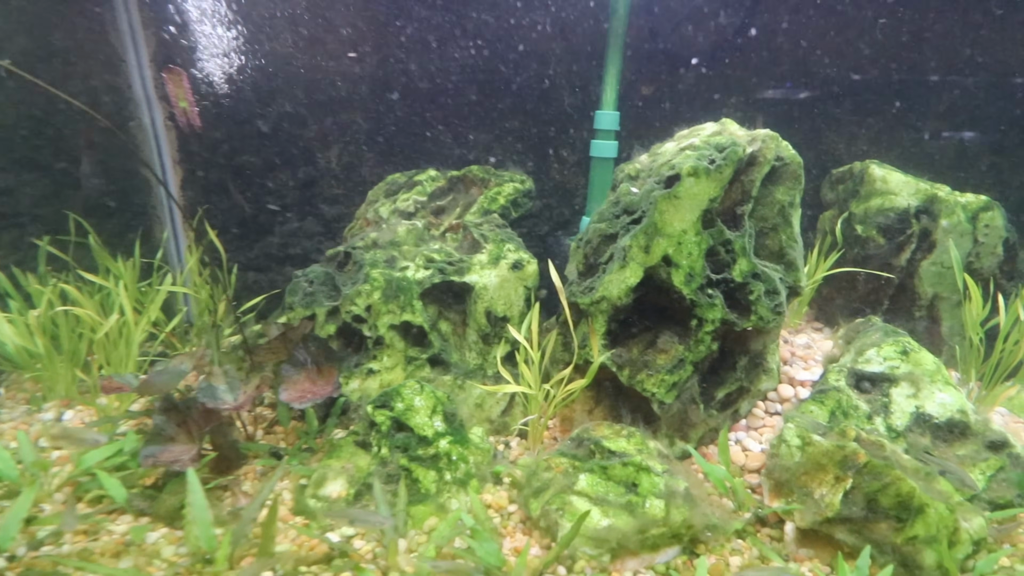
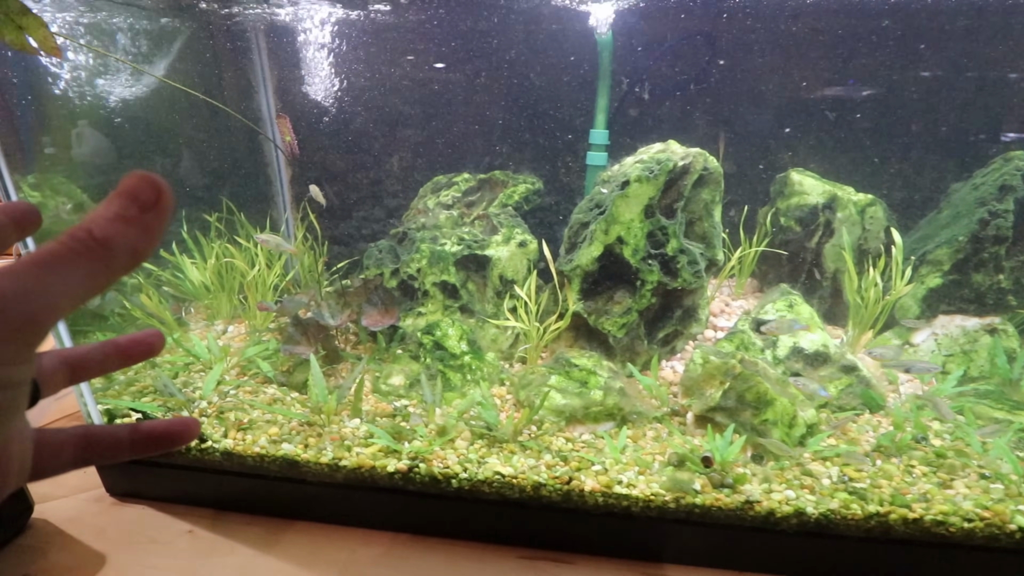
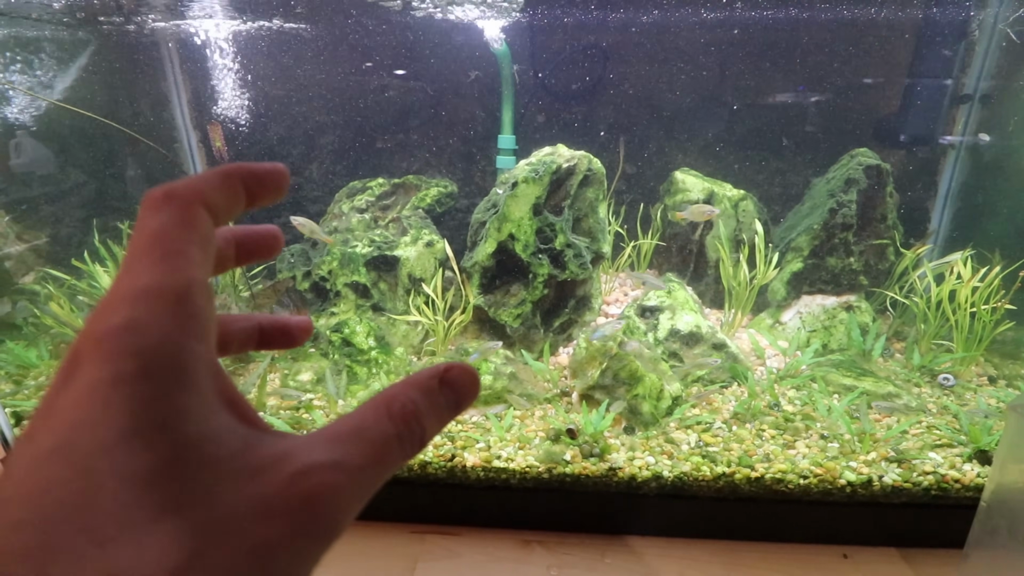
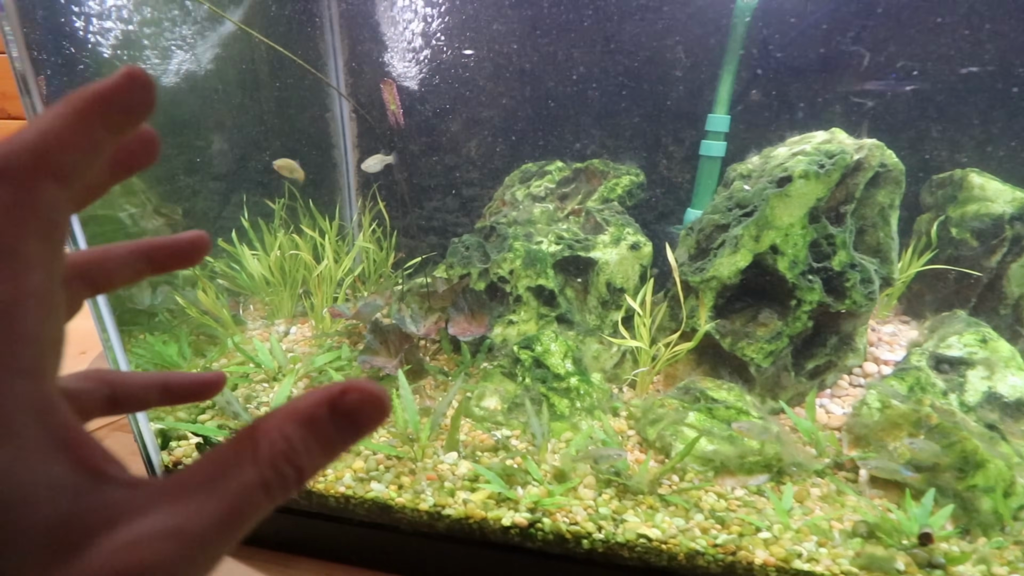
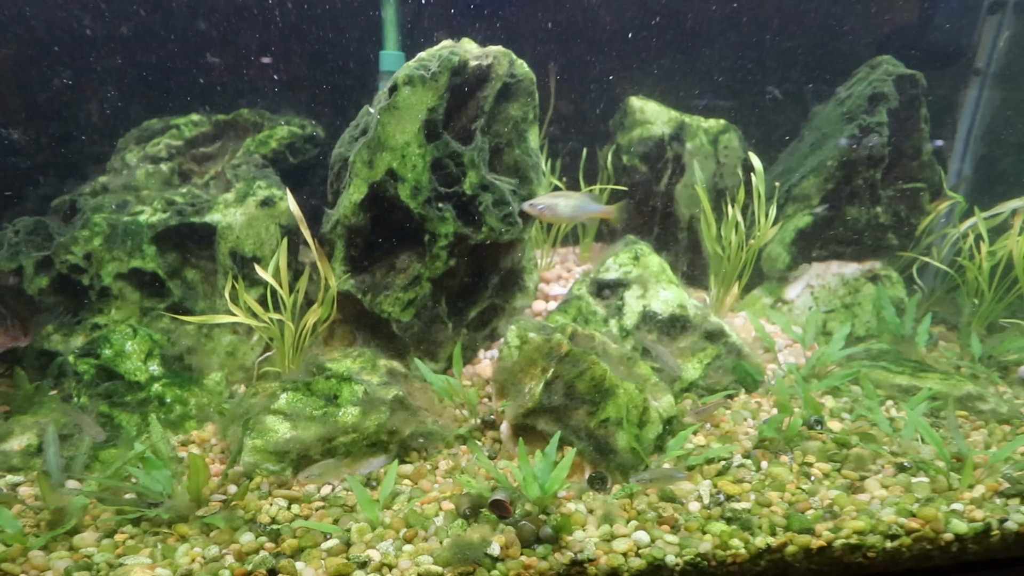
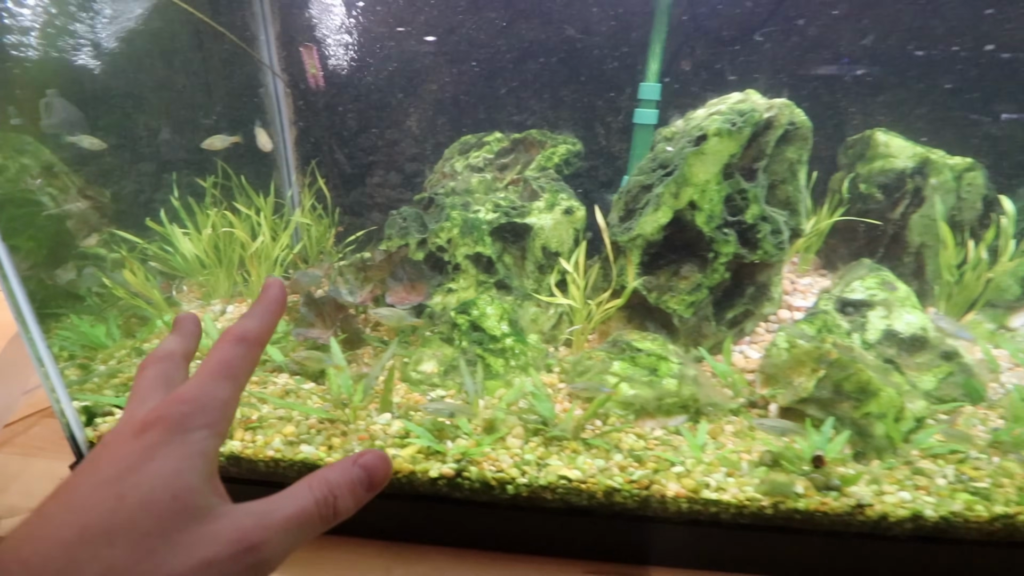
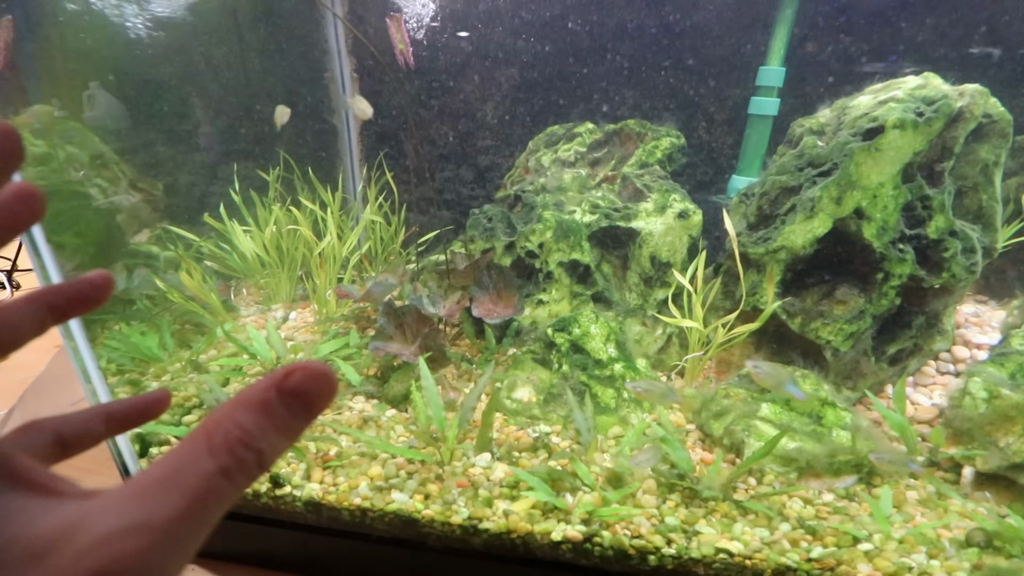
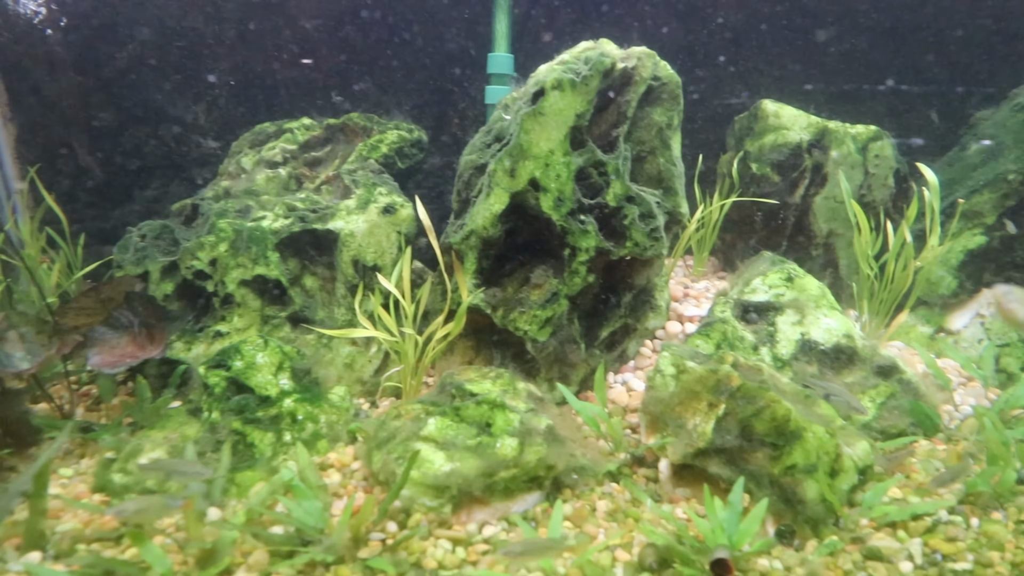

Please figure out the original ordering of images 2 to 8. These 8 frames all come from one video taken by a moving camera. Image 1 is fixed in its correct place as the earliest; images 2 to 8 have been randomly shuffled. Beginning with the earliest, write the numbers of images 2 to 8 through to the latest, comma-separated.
8, 5, 3, 2, 4, 7, 6
